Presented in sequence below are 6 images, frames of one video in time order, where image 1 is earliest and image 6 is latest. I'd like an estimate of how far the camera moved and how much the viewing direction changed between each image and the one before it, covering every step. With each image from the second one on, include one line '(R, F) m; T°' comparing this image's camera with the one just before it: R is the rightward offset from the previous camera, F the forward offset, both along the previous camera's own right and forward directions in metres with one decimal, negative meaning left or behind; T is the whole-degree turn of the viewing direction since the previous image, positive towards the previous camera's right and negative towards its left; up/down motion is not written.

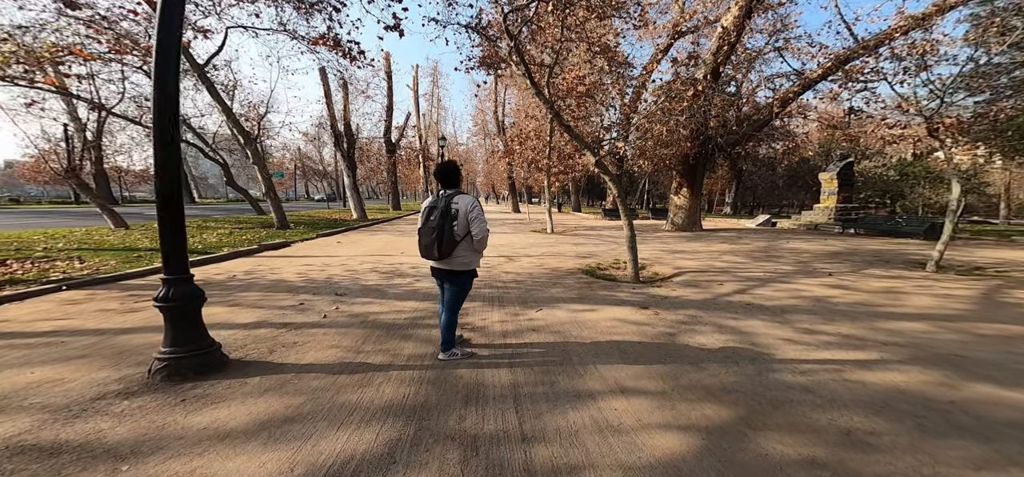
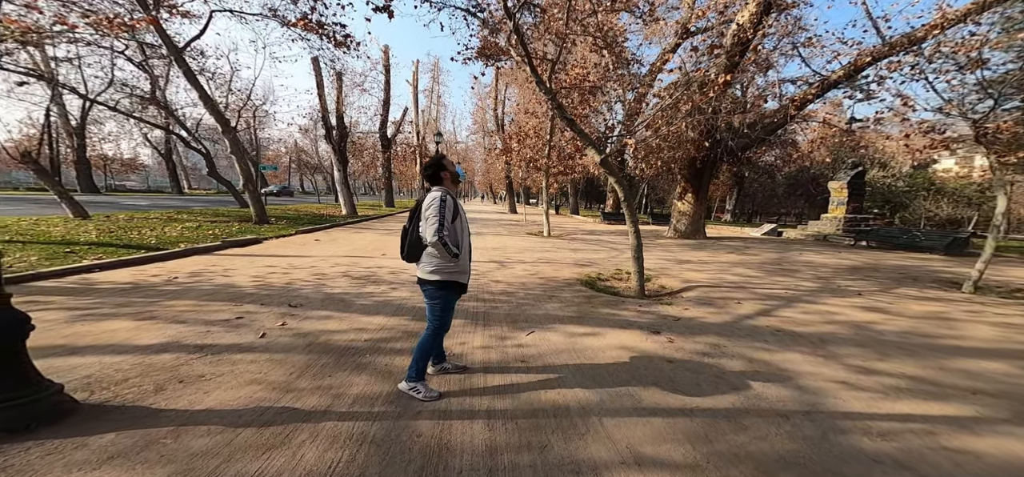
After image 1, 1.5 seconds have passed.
(+0.1, +0.8) m; 0°
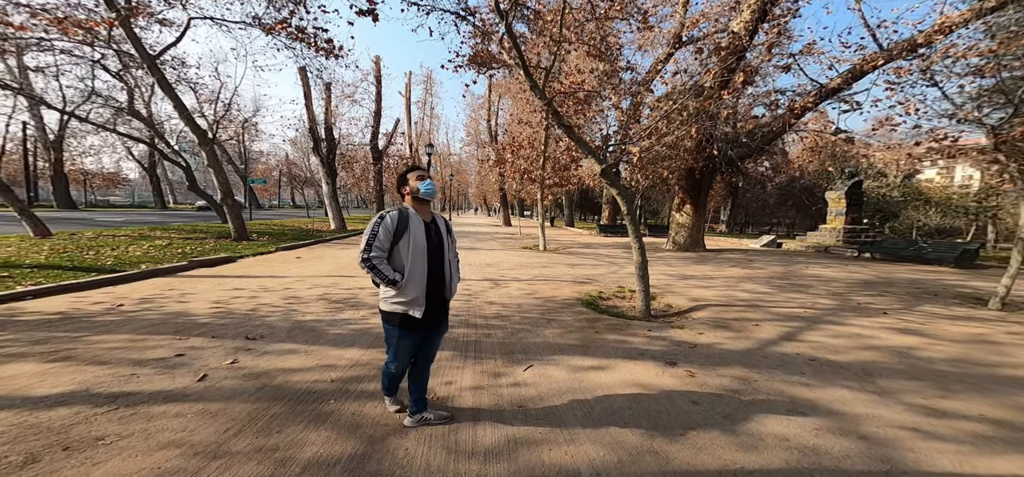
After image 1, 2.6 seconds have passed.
(0.0, +0.6) m; +1°
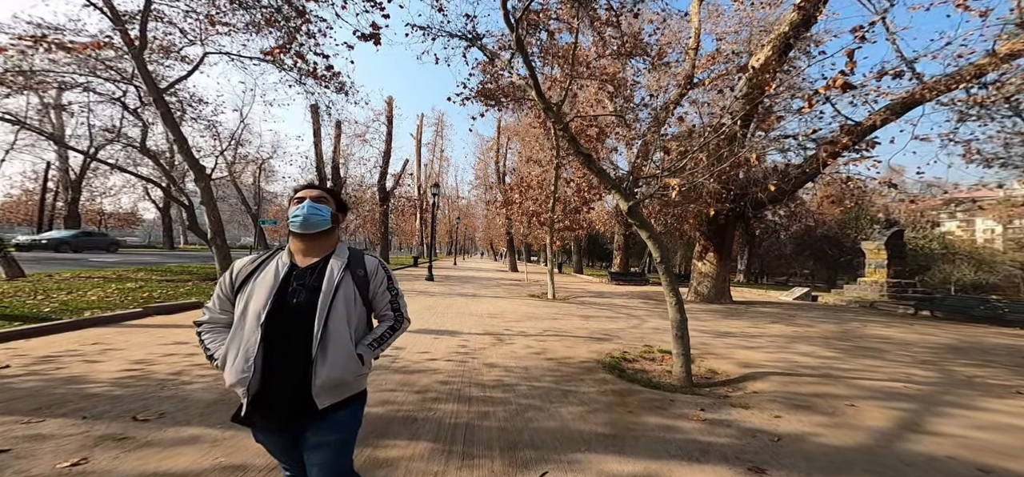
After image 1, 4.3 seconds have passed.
(0.0, +1.1) m; -2°
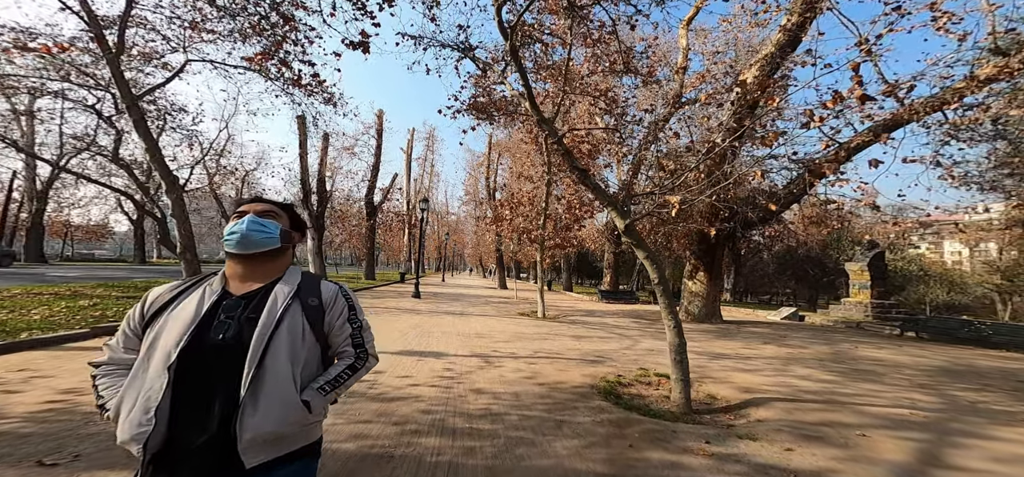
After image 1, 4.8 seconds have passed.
(0.0, +0.3) m; +2°
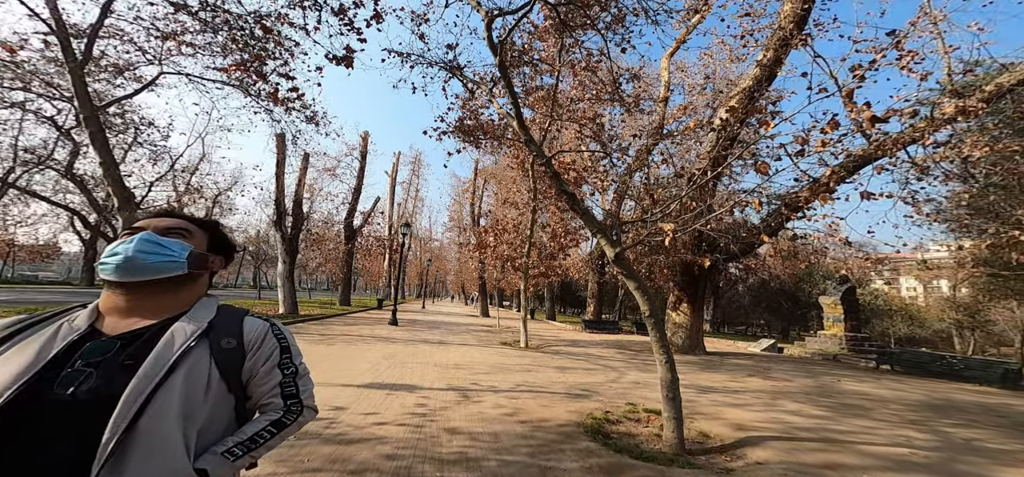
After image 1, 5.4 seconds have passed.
(0.0, +0.3) m; +3°
